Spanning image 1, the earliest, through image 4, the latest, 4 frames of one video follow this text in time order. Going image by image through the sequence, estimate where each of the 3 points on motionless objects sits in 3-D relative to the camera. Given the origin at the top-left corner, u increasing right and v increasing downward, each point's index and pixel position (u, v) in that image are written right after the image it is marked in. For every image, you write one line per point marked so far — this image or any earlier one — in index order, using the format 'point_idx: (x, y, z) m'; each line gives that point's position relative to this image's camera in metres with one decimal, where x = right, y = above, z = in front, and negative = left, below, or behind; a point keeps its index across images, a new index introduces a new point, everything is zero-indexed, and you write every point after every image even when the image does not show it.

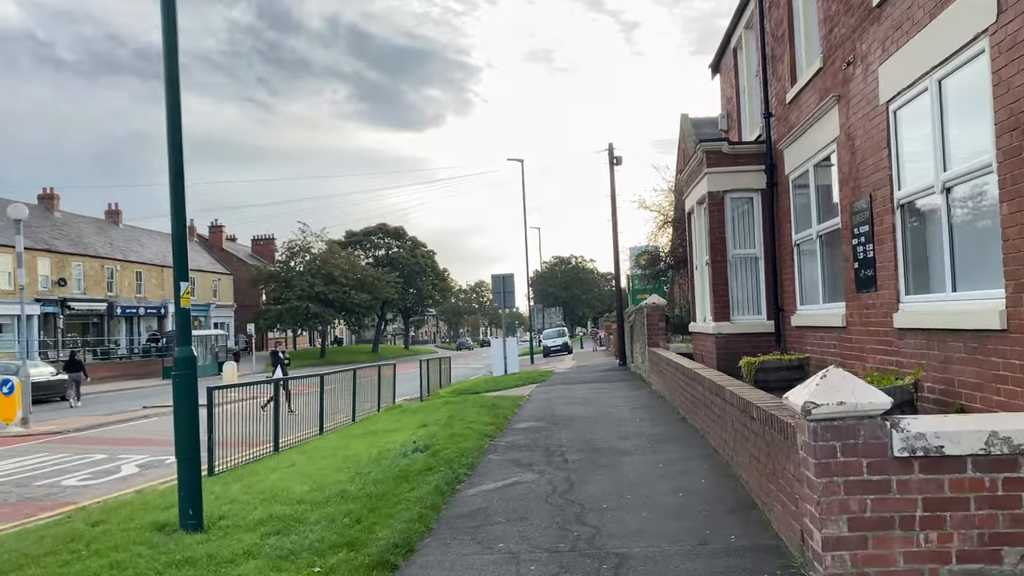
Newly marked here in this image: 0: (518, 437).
0: (+0.1, -1.6, +8.5) m
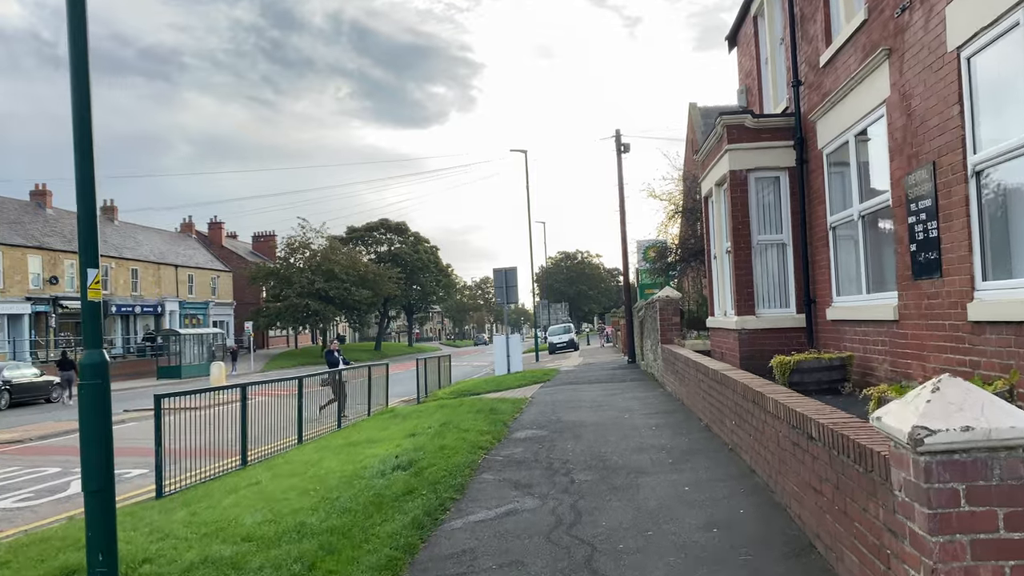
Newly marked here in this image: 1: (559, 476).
0: (0.0, -1.5, +7.4) m
1: (+0.4, -1.4, +6.2) m
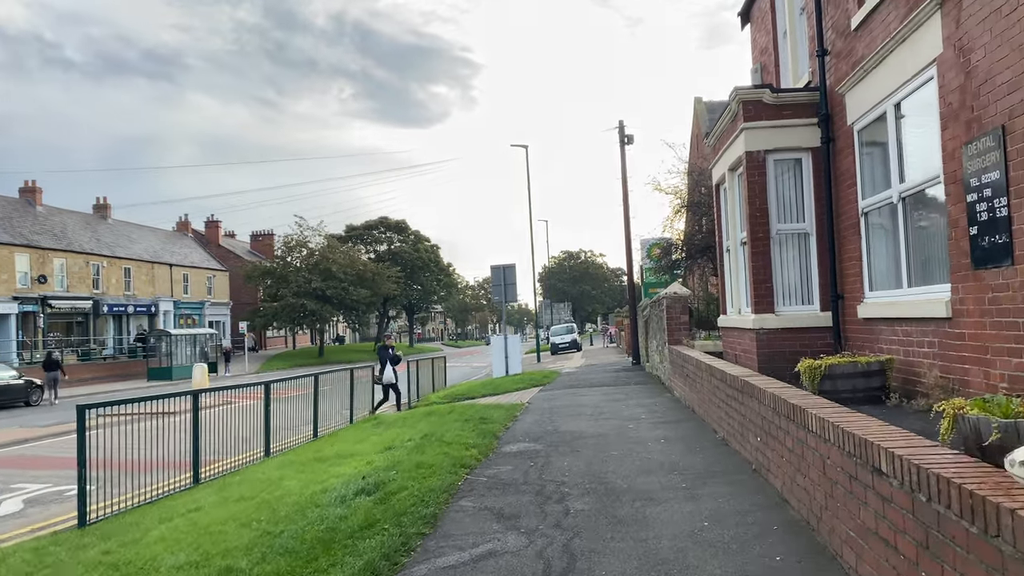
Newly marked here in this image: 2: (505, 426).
0: (-0.1, -1.4, +6.4) m
1: (+0.2, -1.4, +5.2) m
2: (-0.1, -1.5, +8.9) m
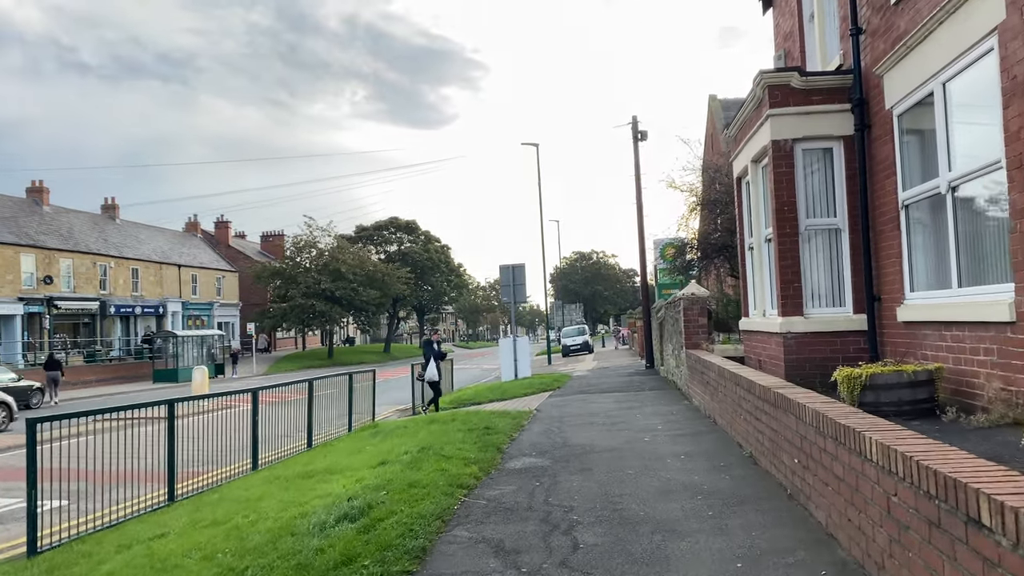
0: (0.0, -1.4, +5.7) m
1: (+0.2, -1.4, +4.5) m
2: (0.0, -1.5, +8.3) m
